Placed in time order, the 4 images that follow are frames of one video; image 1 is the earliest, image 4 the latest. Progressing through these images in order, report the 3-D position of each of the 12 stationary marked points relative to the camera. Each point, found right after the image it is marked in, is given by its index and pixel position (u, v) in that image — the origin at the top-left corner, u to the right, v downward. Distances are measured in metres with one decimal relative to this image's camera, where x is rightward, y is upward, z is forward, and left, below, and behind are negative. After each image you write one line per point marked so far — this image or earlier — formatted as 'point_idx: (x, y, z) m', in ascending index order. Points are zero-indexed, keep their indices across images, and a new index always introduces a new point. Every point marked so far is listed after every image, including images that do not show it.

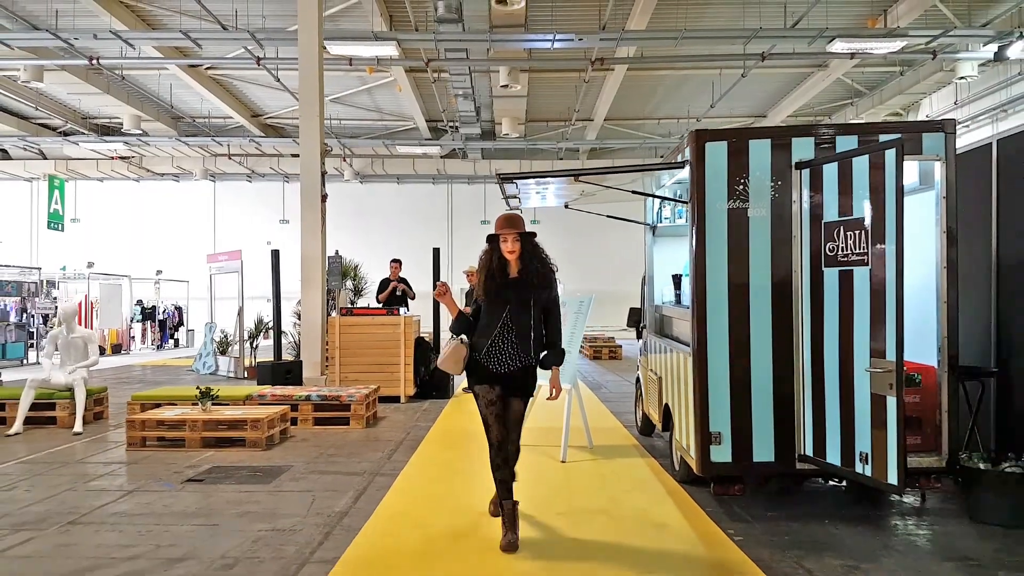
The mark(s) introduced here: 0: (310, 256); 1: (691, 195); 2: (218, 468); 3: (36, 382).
0: (-2.9, +0.5, +9.0) m
1: (+1.1, +0.6, +4.0) m
2: (-2.3, -1.4, +5.1) m
3: (-4.9, -1.0, +6.5) m
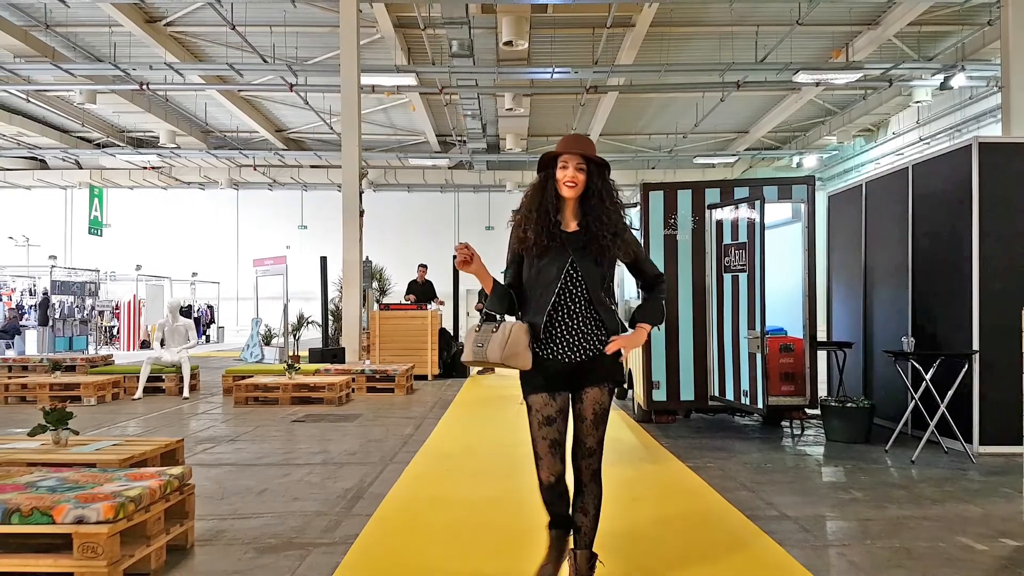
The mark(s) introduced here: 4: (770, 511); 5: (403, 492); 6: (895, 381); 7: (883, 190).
0: (-2.8, +0.5, +10.9) m
1: (+1.2, +0.6, +6.0) m
2: (-2.2, -1.4, +7.1) m
3: (-4.8, -0.9, +8.5) m
4: (+1.5, -1.3, +3.8) m
5: (-0.7, -1.3, +4.0) m
6: (+3.6, -0.9, +6.0) m
7: (+3.7, +1.0, +6.4) m
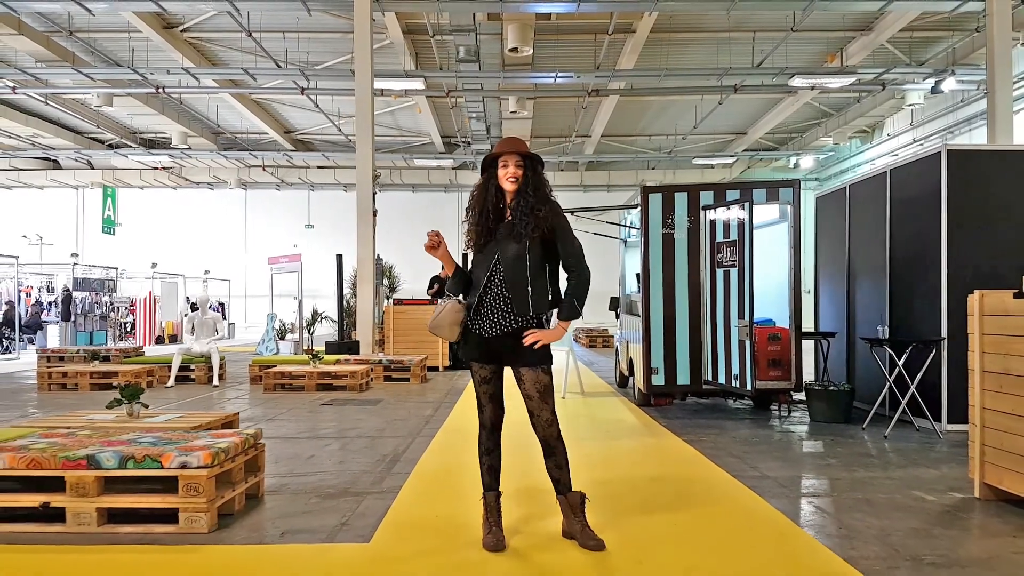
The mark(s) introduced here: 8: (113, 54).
0: (-2.6, +0.5, +11.5) m
1: (+1.3, +0.6, +6.5) m
2: (-2.1, -1.3, +7.6) m
3: (-4.7, -0.9, +9.0) m
4: (+1.6, -1.2, +4.3) m
5: (-0.6, -1.2, +4.6) m
6: (+3.7, -0.8, +6.5) m
7: (+3.8, +1.0, +6.9) m
8: (-10.6, +6.2, +17.1) m
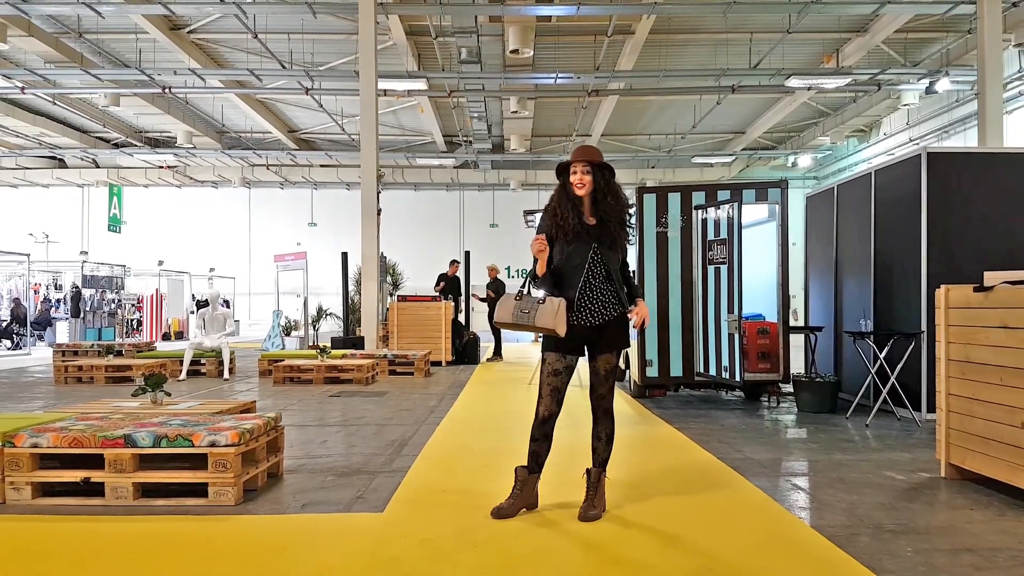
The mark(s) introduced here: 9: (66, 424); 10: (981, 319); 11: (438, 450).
0: (-2.6, +0.6, +11.8) m
1: (+1.3, +0.7, +6.8) m
2: (-2.1, -1.3, +7.9) m
3: (-4.7, -0.8, +9.3) m
4: (+1.6, -1.2, +4.6) m
5: (-0.6, -1.2, +4.8) m
6: (+3.7, -0.8, +6.8) m
7: (+3.8, +1.1, +7.2) m
8: (-10.6, +6.3, +17.4) m
9: (-2.6, -0.8, +3.7) m
10: (+2.8, -0.2, +3.8) m
11: (-0.5, -1.2, +4.6) m
